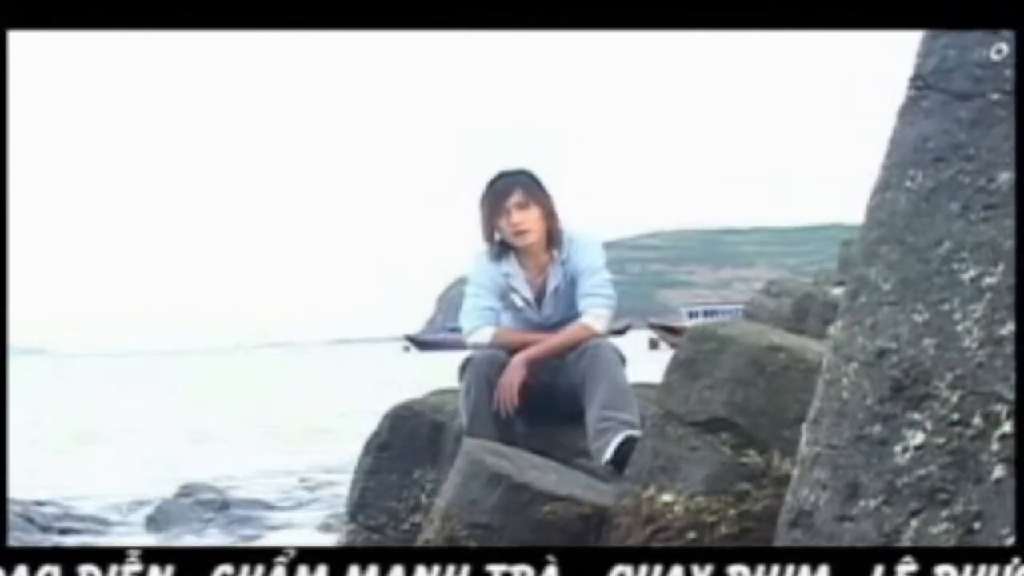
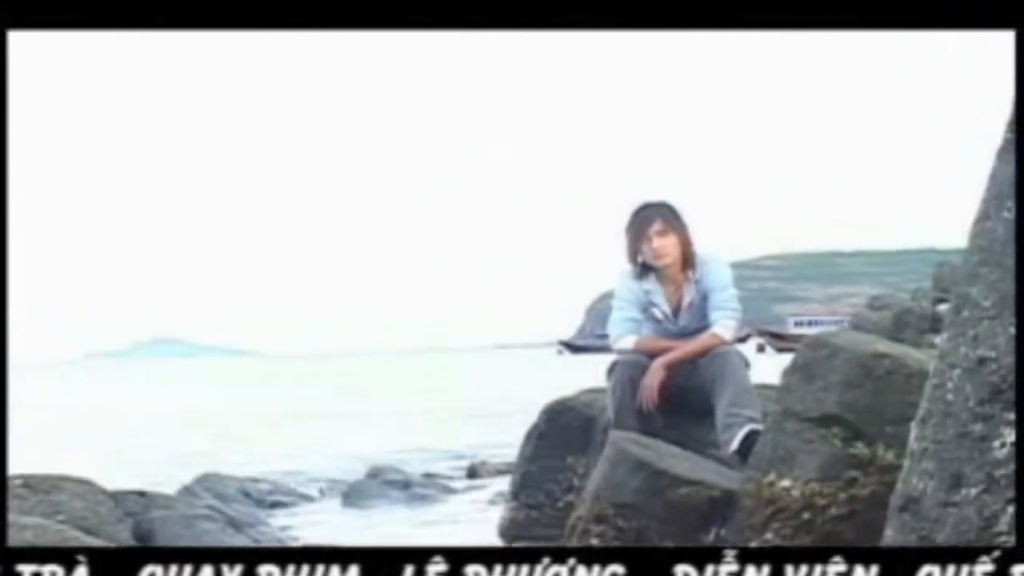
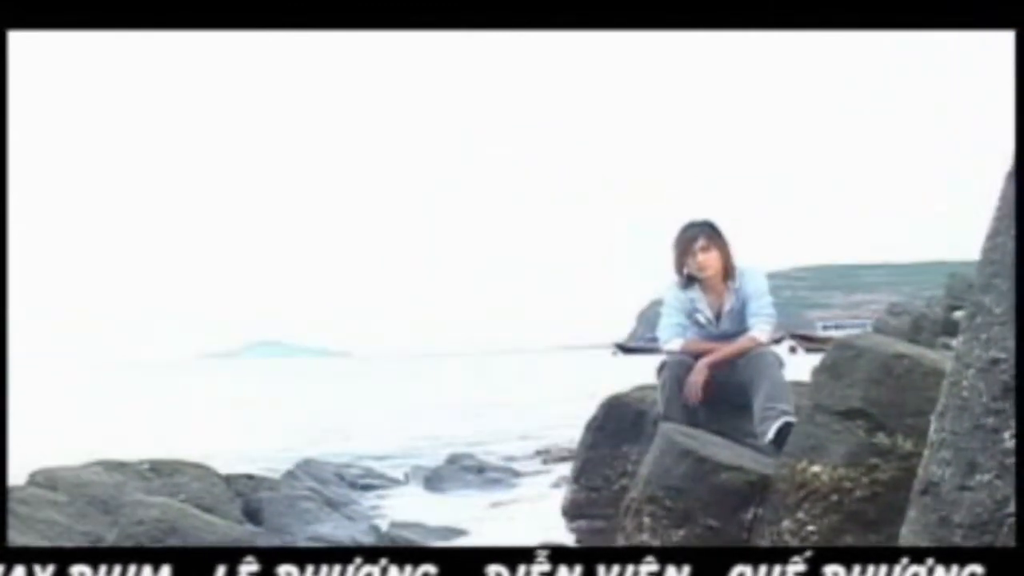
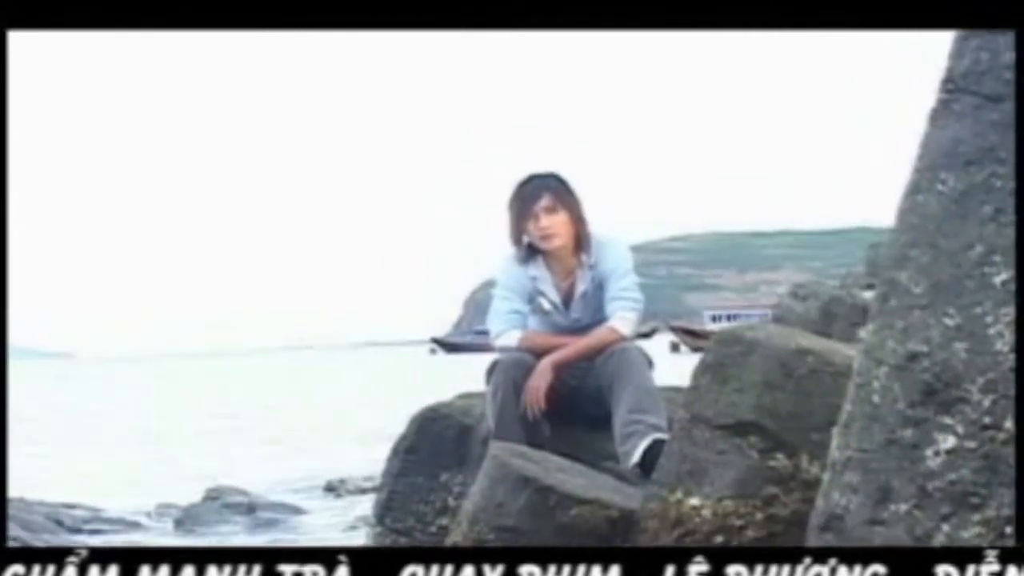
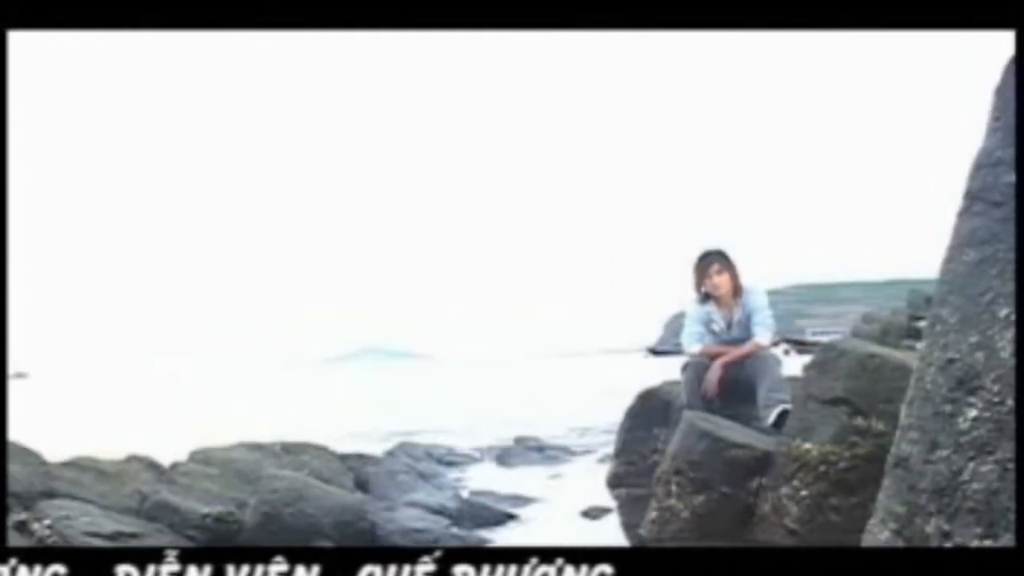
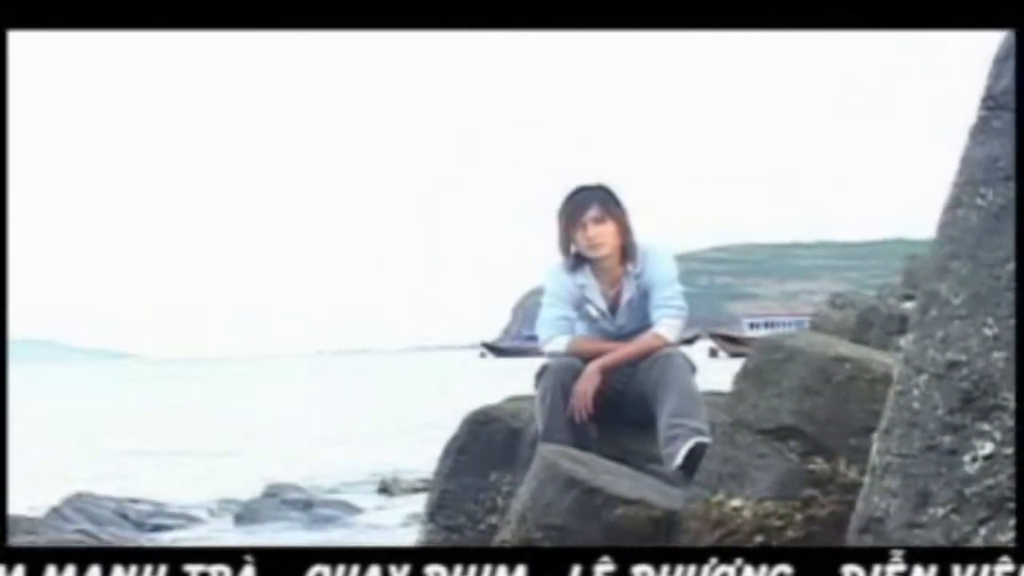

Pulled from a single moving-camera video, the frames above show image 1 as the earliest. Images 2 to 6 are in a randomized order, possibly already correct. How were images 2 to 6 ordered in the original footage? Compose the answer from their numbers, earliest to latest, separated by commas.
4, 6, 2, 3, 5
